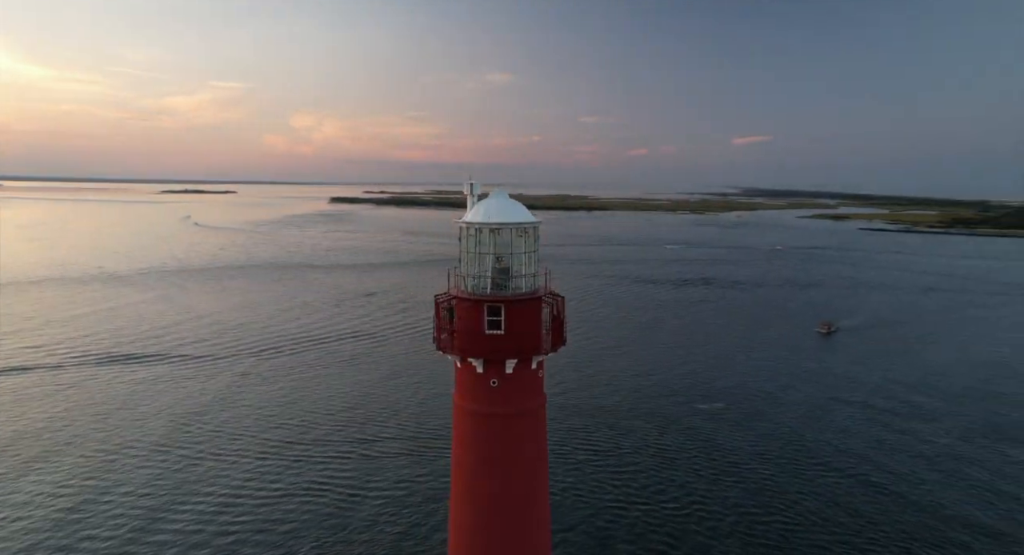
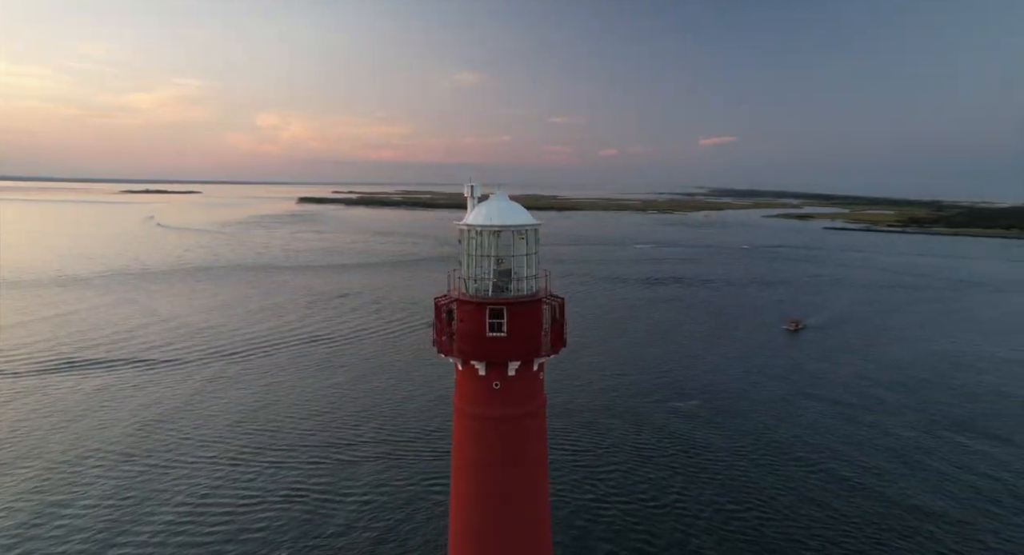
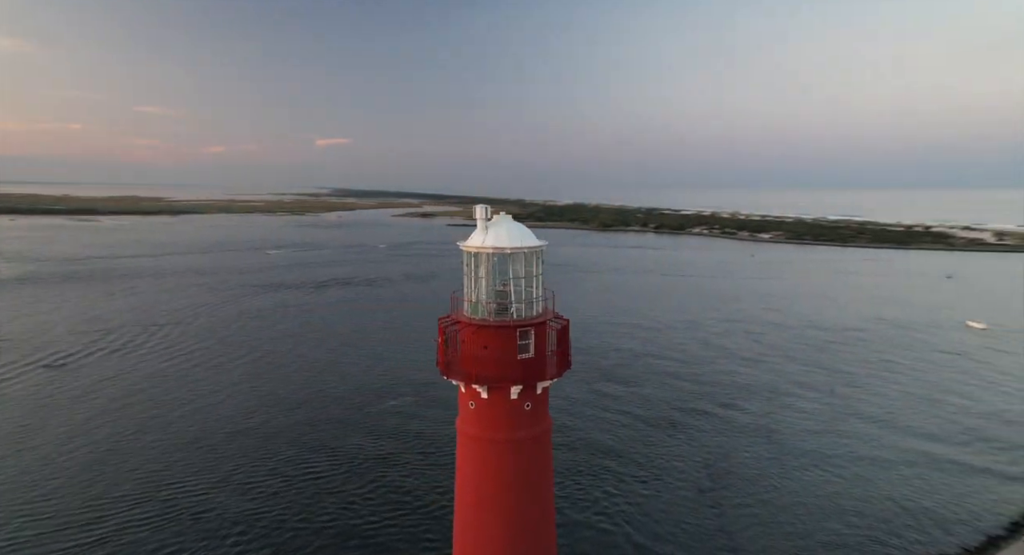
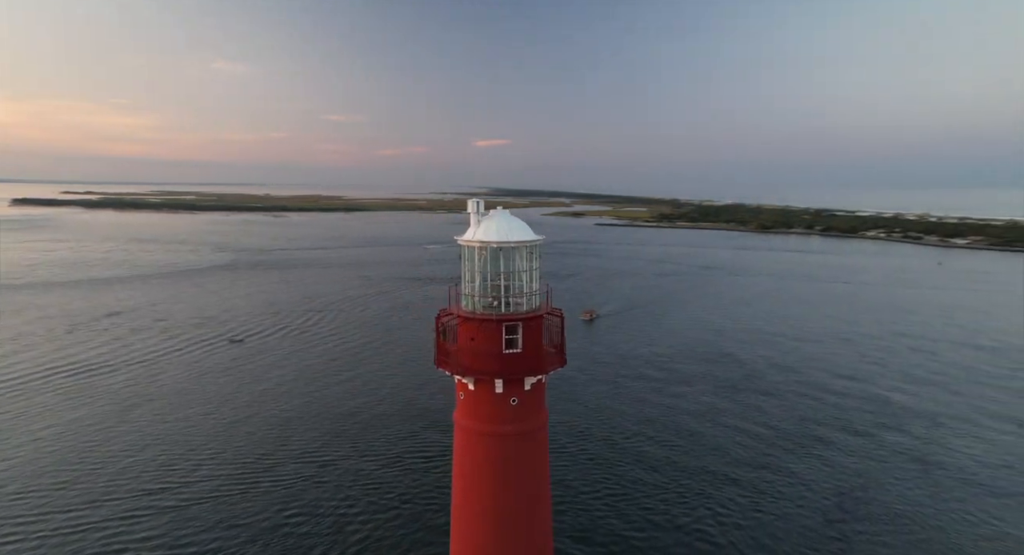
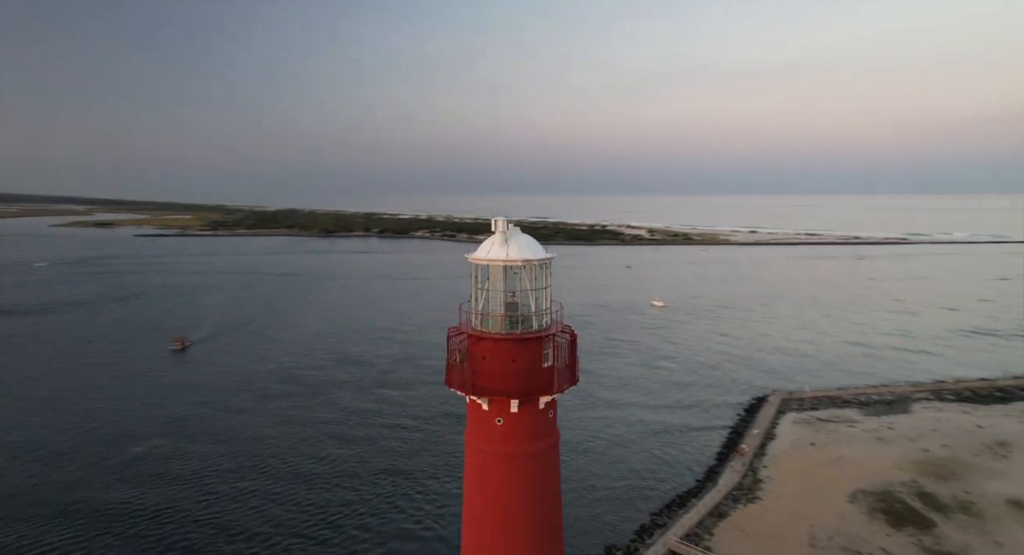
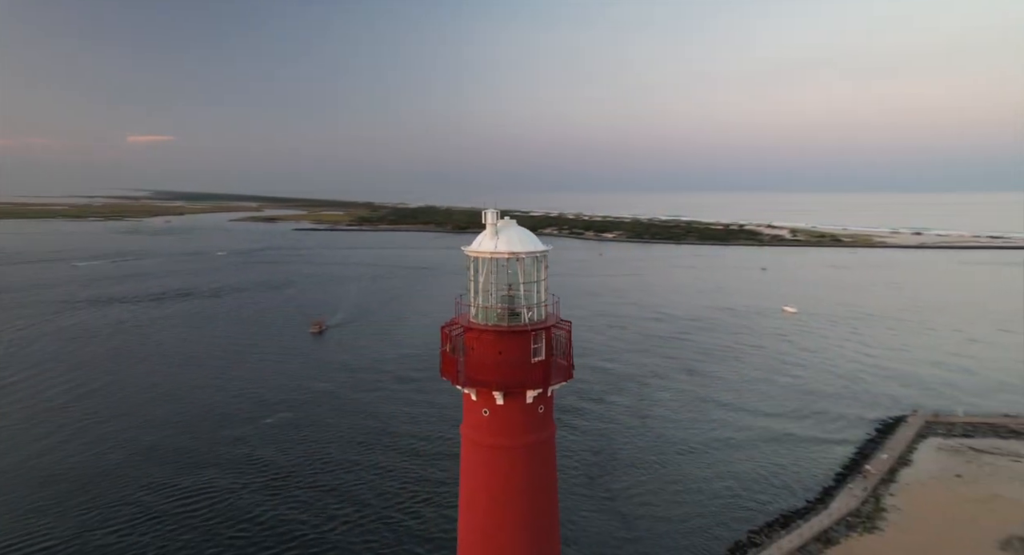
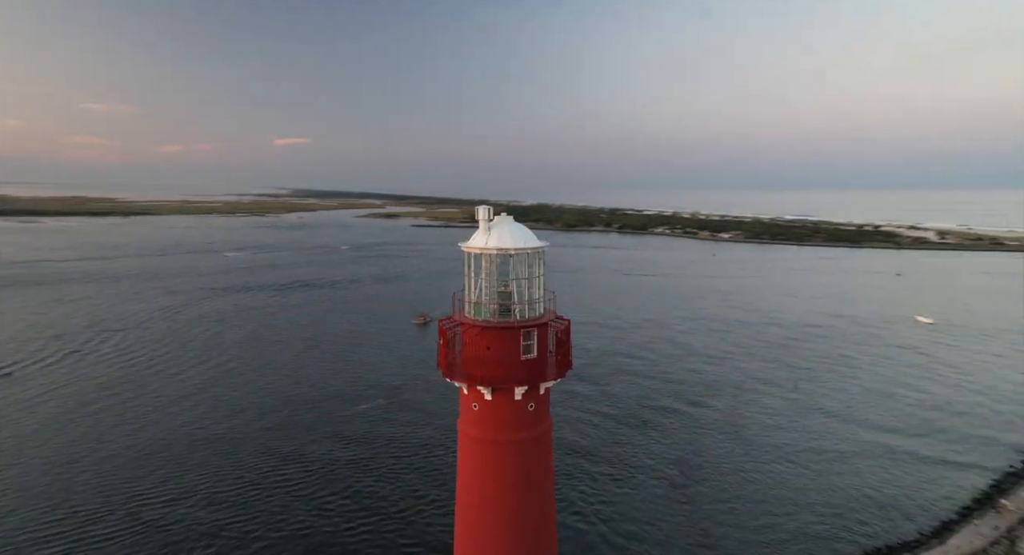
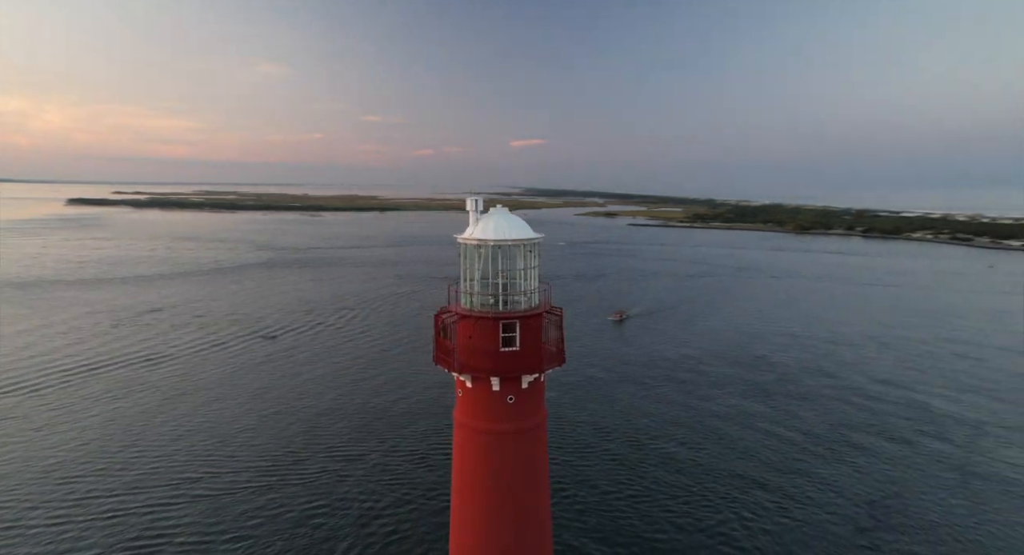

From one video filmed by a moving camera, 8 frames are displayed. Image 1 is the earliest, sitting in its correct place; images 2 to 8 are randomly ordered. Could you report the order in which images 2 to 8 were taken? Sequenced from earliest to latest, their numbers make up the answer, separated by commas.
2, 8, 4, 3, 7, 6, 5
